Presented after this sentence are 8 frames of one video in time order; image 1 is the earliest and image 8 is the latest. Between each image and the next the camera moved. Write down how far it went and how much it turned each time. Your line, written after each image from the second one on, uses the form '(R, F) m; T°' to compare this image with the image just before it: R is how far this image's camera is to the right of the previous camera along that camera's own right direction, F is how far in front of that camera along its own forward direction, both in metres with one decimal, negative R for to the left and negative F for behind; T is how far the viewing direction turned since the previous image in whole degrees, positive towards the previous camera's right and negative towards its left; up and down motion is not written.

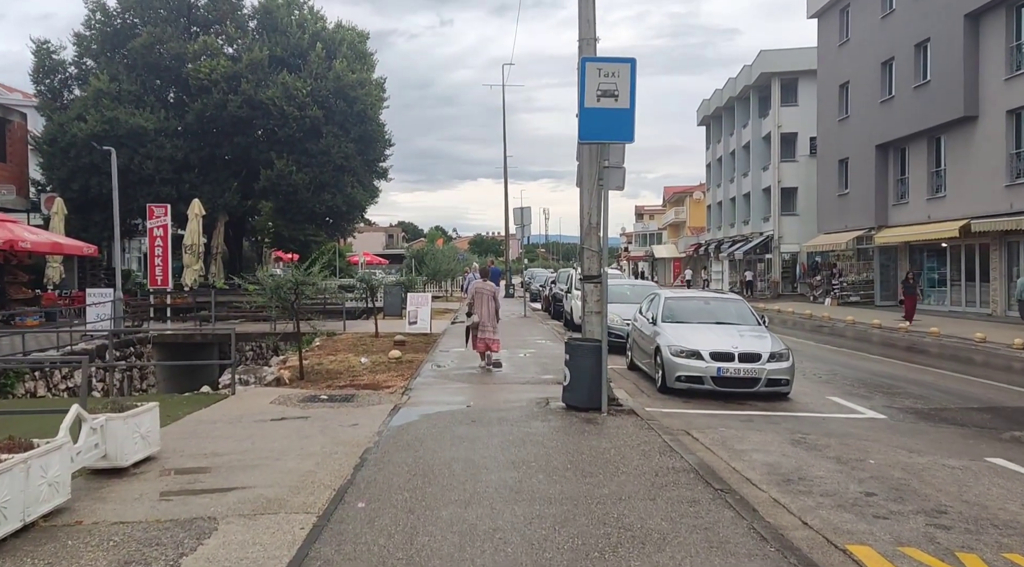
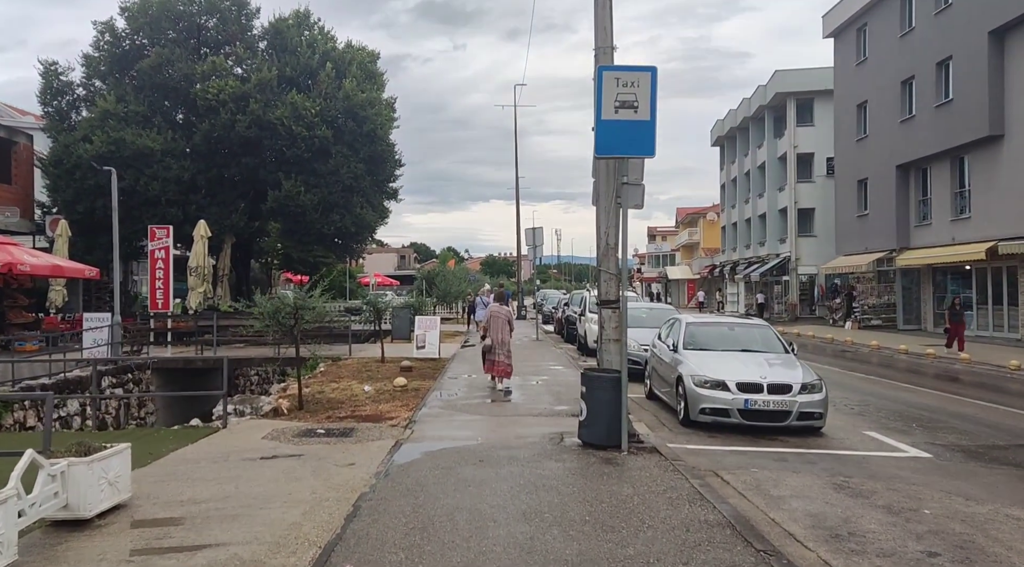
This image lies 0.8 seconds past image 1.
(0.0, +0.6) m; -1°
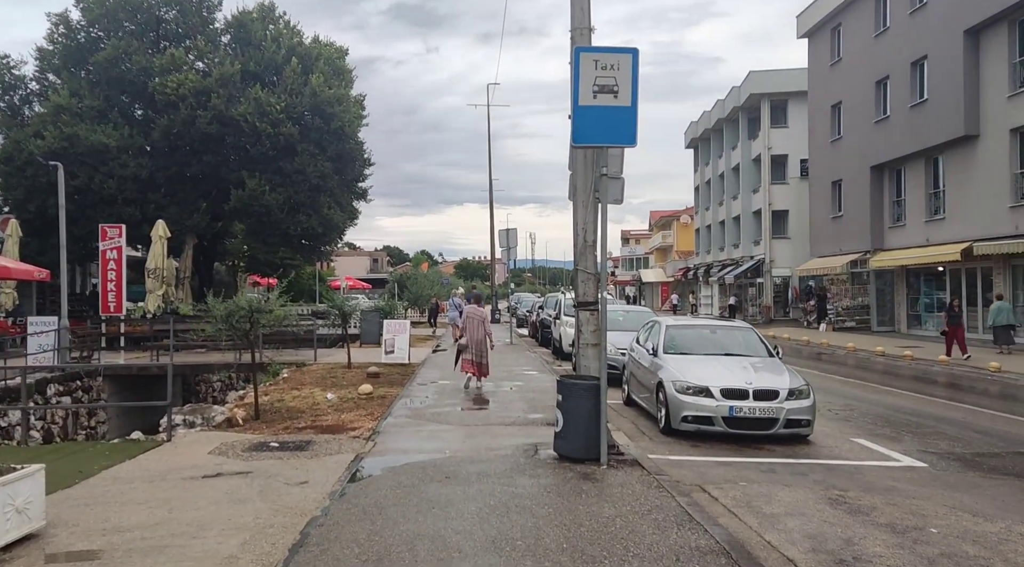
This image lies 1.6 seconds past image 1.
(0.0, +0.6) m; +2°
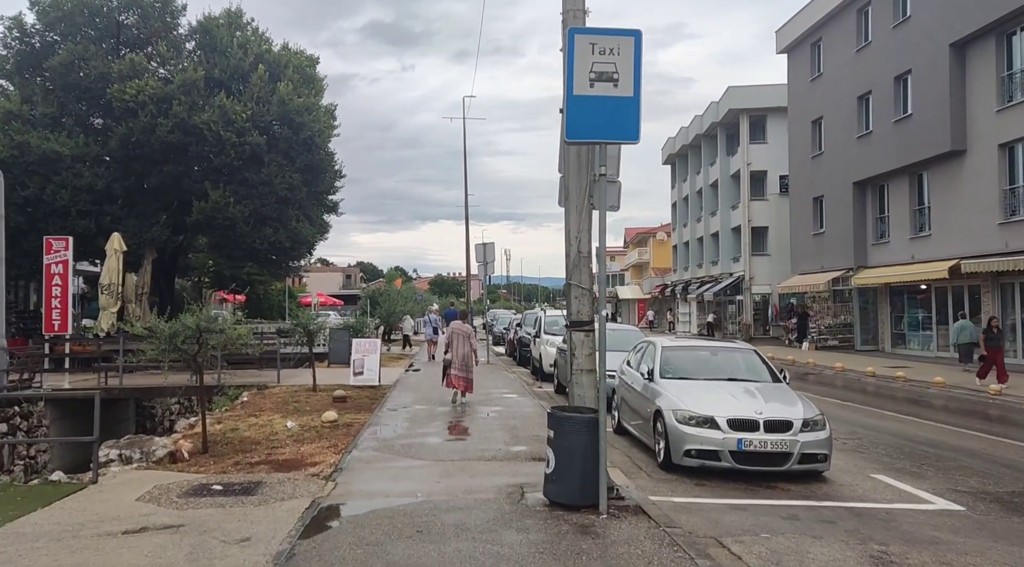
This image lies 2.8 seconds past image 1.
(-0.1, +1.0) m; +2°
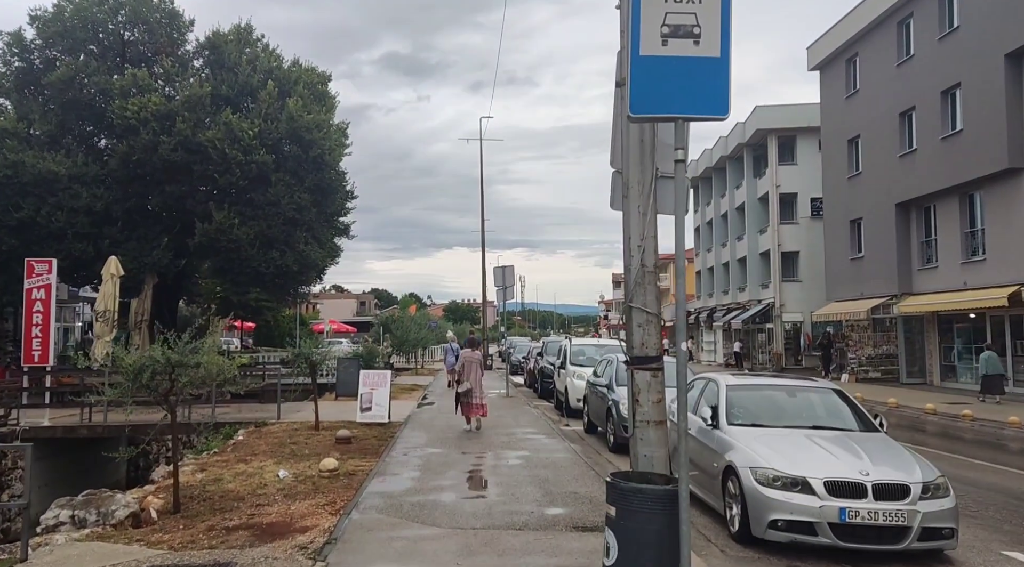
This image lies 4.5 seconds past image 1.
(-0.2, +1.6) m; -1°
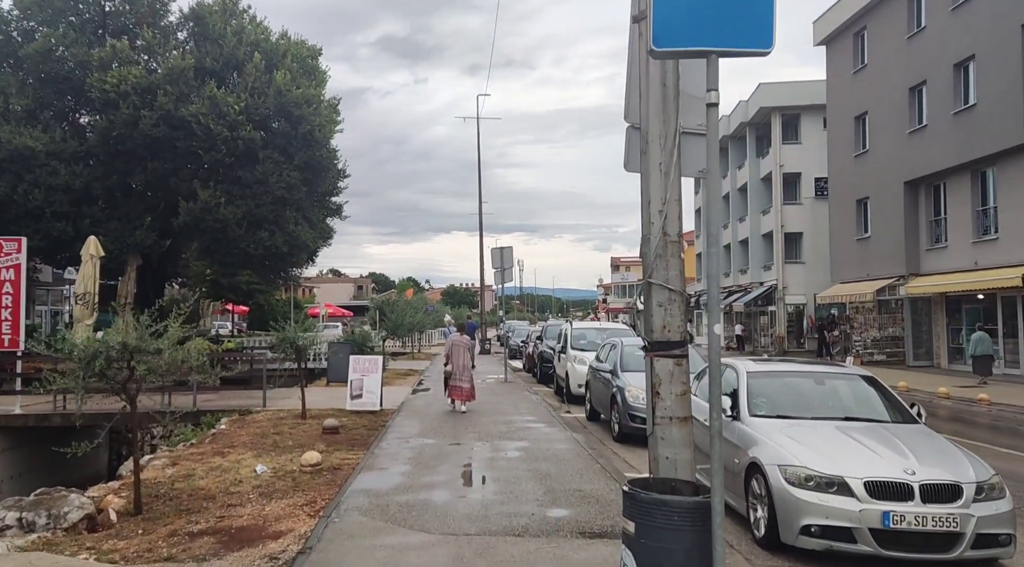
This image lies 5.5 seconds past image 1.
(0.0, +0.8) m; 0°
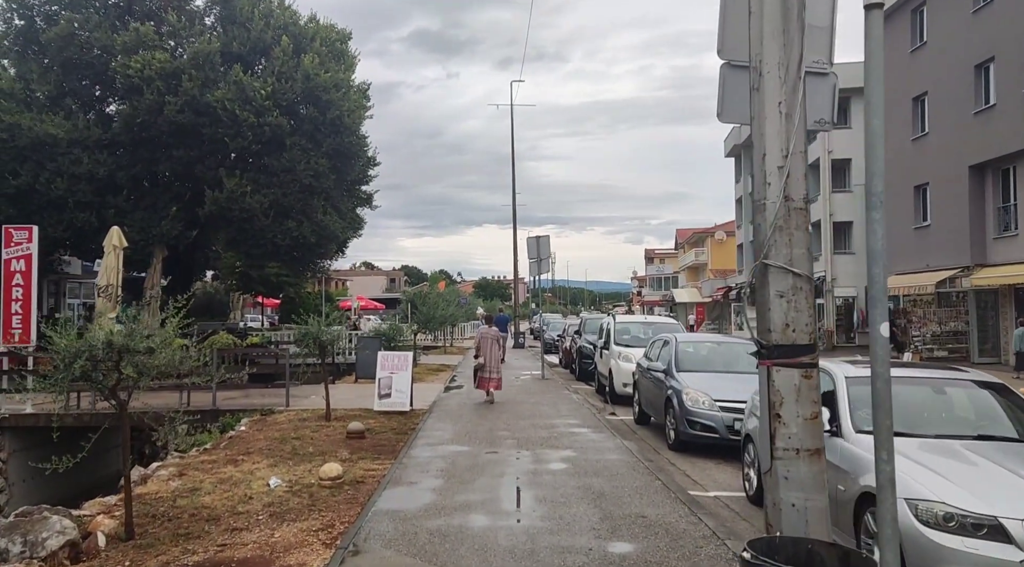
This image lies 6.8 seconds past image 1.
(-0.1, +1.1) m; -2°
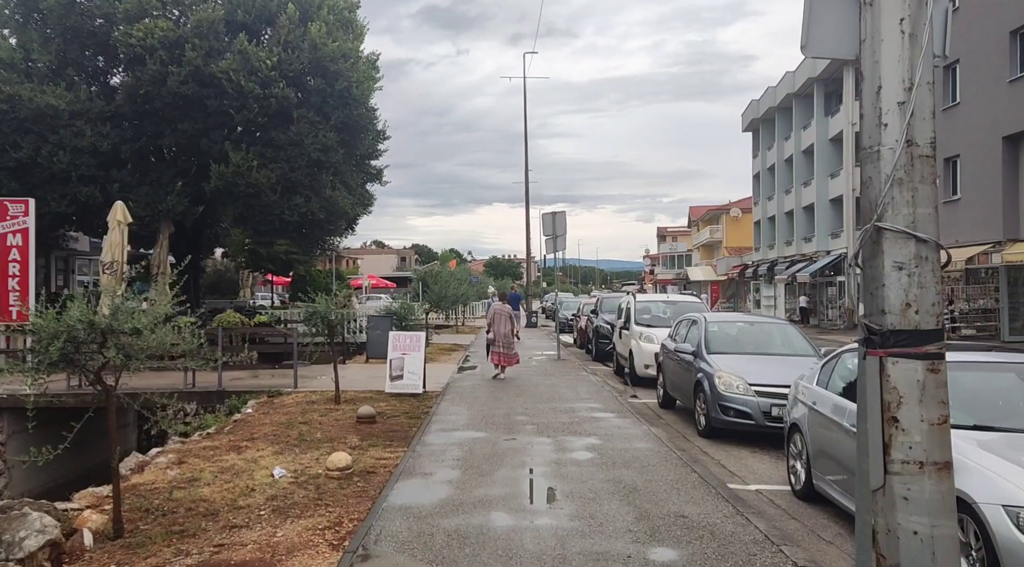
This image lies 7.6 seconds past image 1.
(-0.1, +0.7) m; -1°
